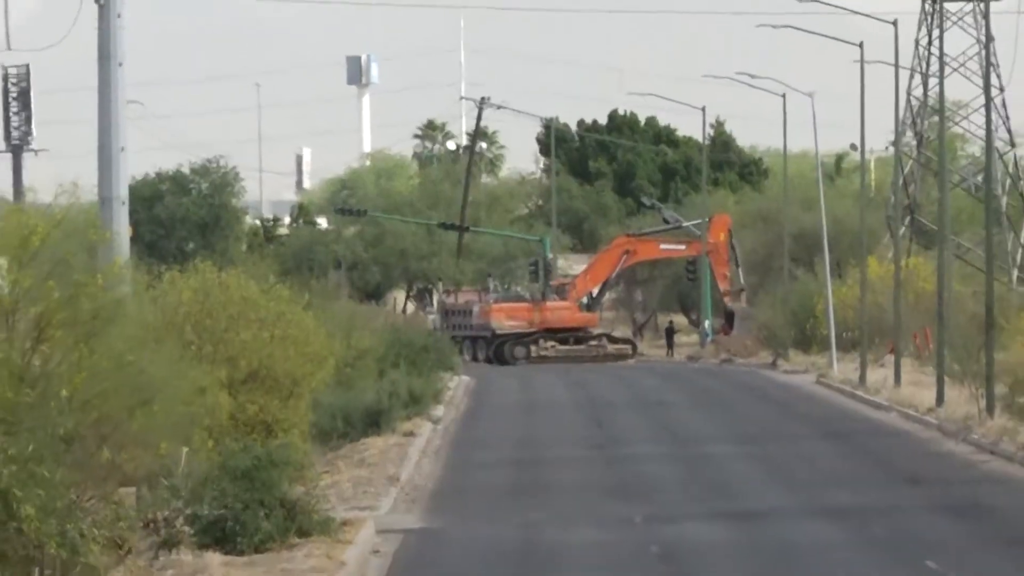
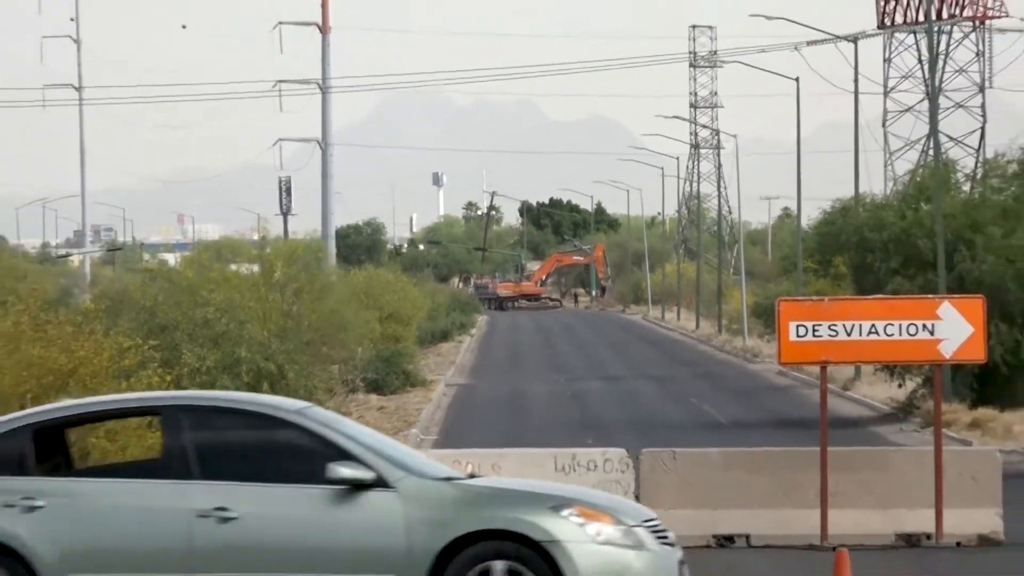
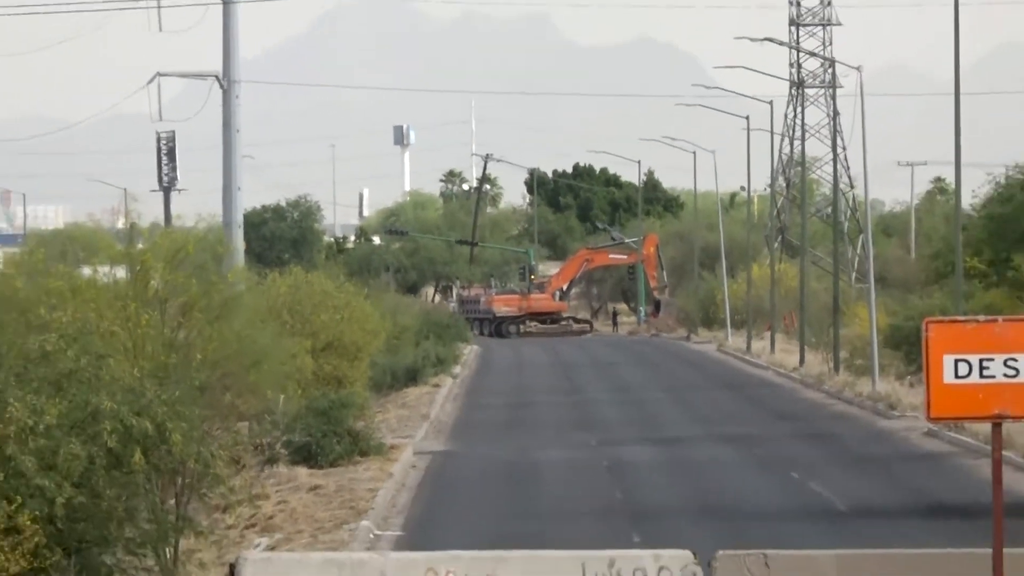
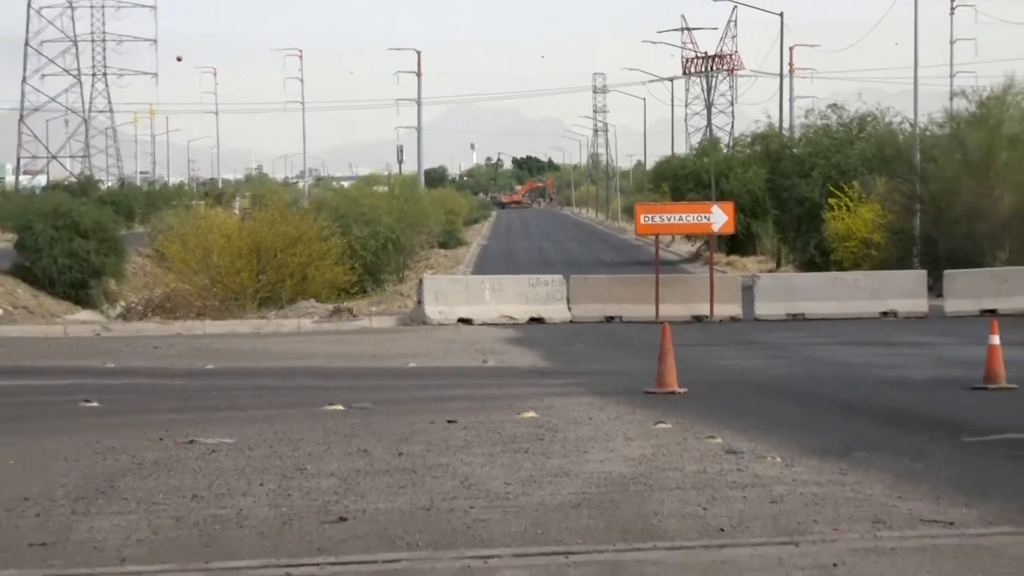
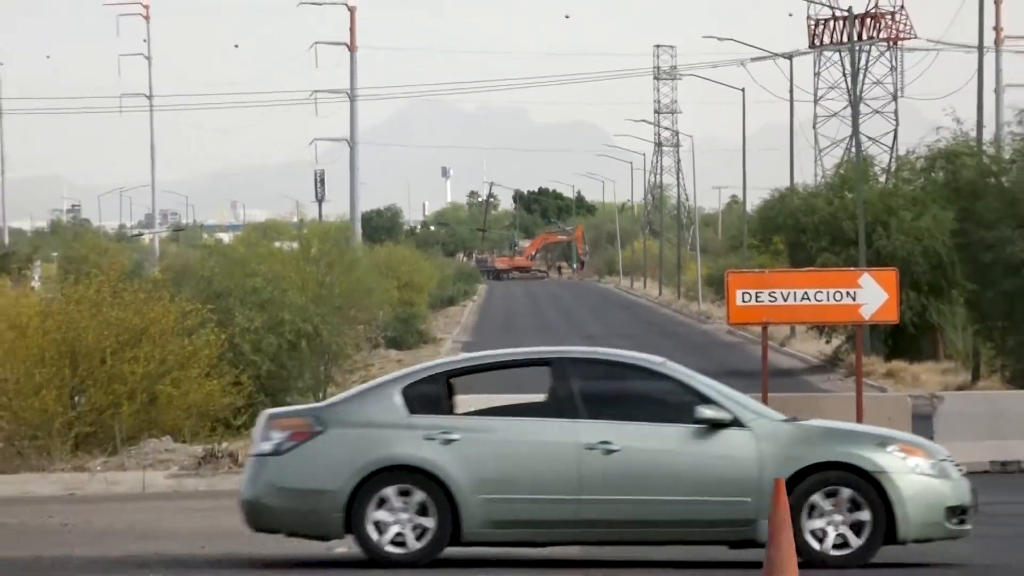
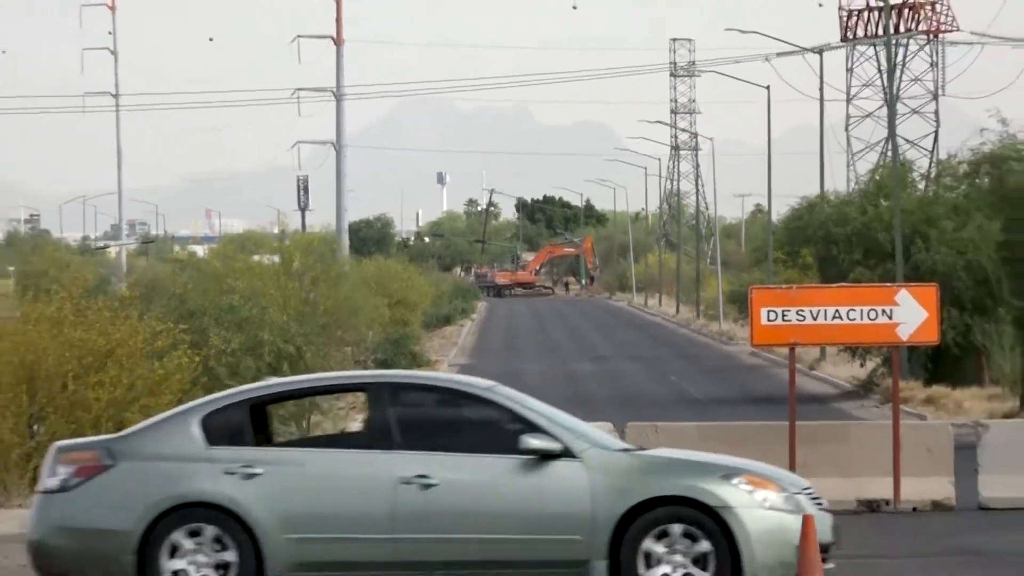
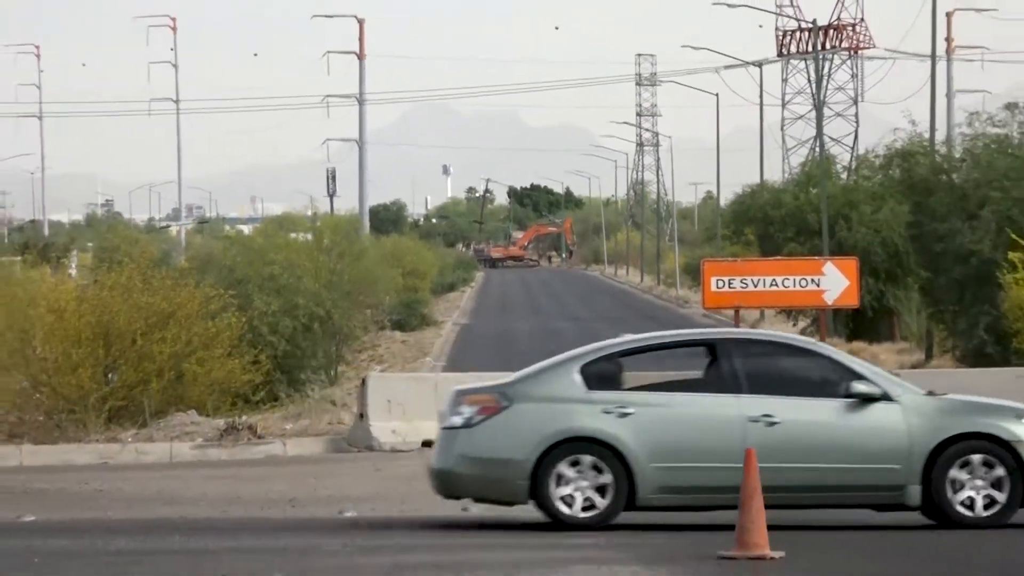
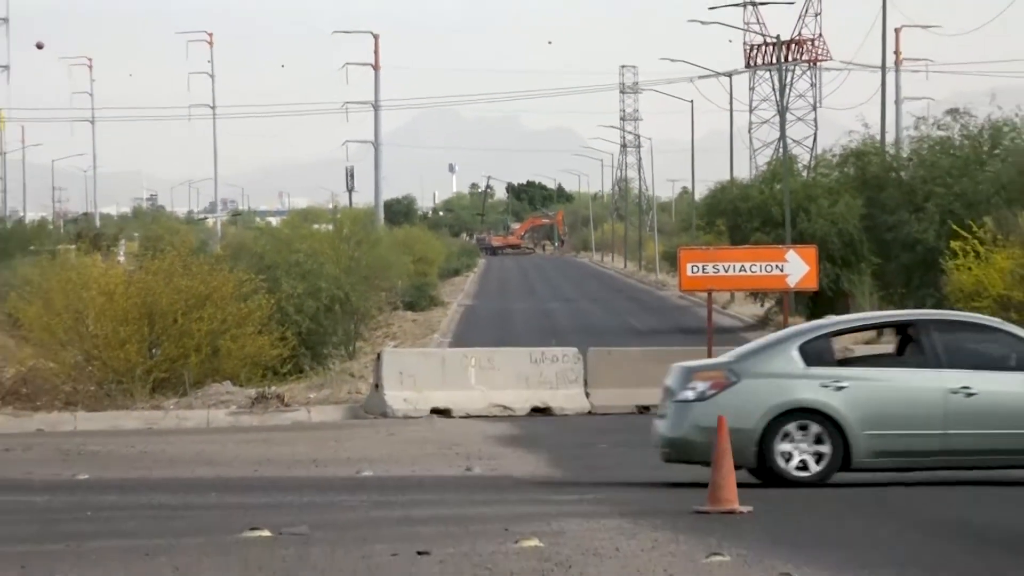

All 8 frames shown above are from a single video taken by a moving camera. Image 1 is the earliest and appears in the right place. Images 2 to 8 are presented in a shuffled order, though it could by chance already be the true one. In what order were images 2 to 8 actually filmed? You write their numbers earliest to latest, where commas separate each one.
3, 2, 6, 5, 7, 8, 4
